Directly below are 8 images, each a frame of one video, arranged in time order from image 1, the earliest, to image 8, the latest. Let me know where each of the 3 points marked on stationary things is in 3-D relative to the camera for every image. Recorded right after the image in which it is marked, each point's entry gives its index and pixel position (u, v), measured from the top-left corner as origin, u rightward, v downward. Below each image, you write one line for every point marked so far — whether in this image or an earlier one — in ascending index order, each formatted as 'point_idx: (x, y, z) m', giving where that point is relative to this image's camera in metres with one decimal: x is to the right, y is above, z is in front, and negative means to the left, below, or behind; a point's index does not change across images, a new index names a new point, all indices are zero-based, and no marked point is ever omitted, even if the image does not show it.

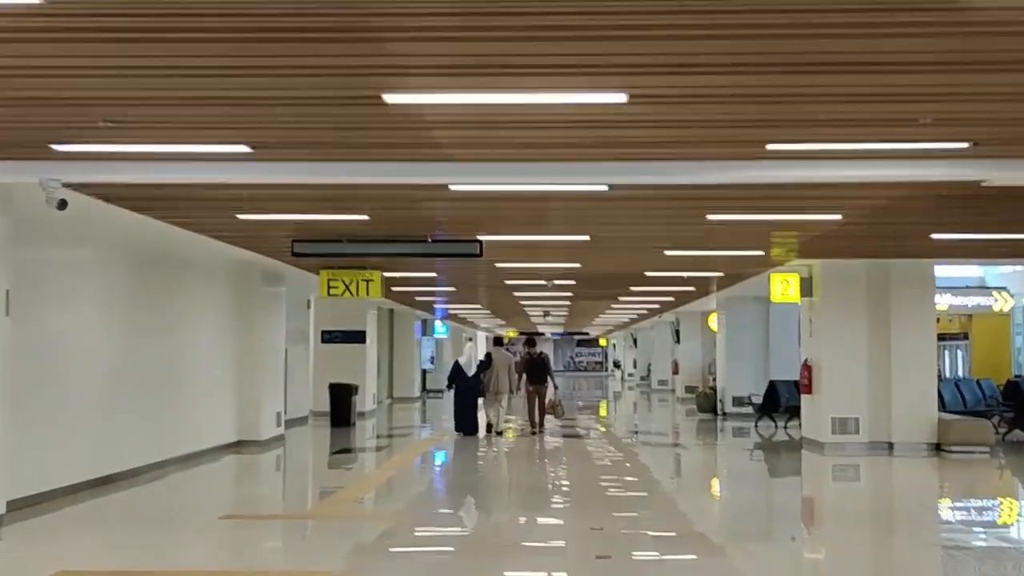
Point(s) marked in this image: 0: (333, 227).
0: (-1.3, +0.4, +9.6) m
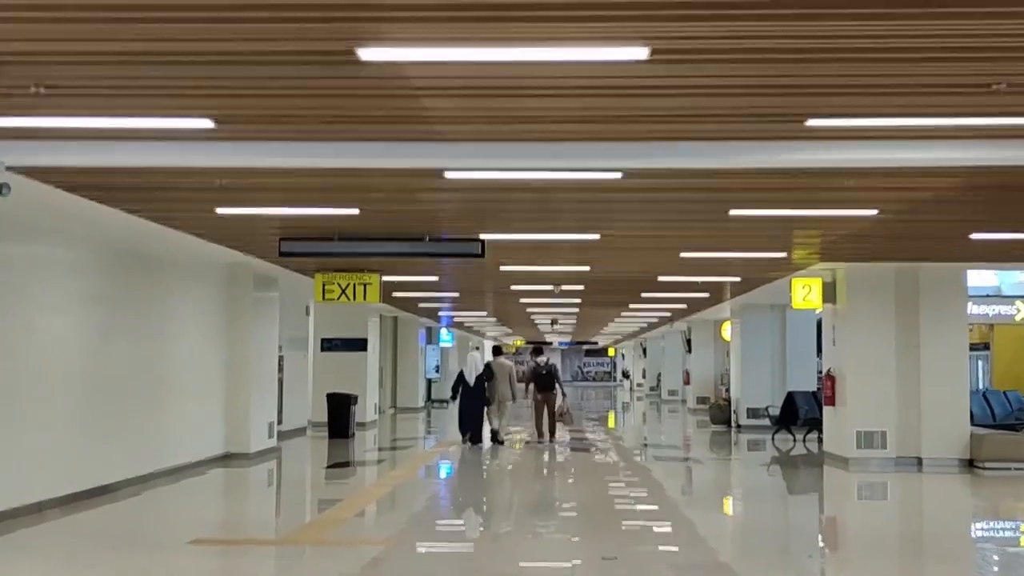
0: (-1.3, +0.4, +8.9) m
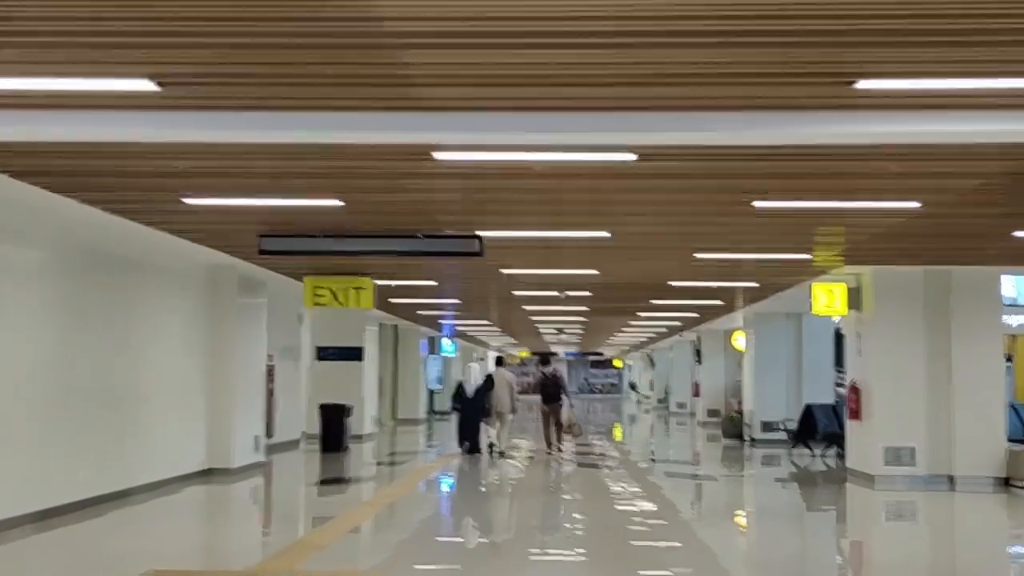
0: (-1.3, +0.4, +8.1) m
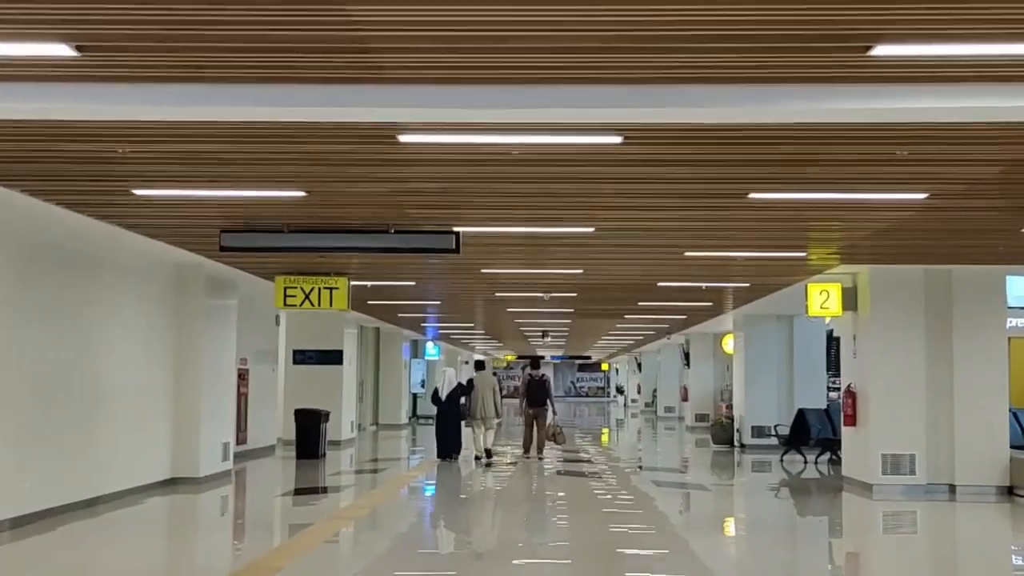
0: (-1.4, +0.4, +7.5) m
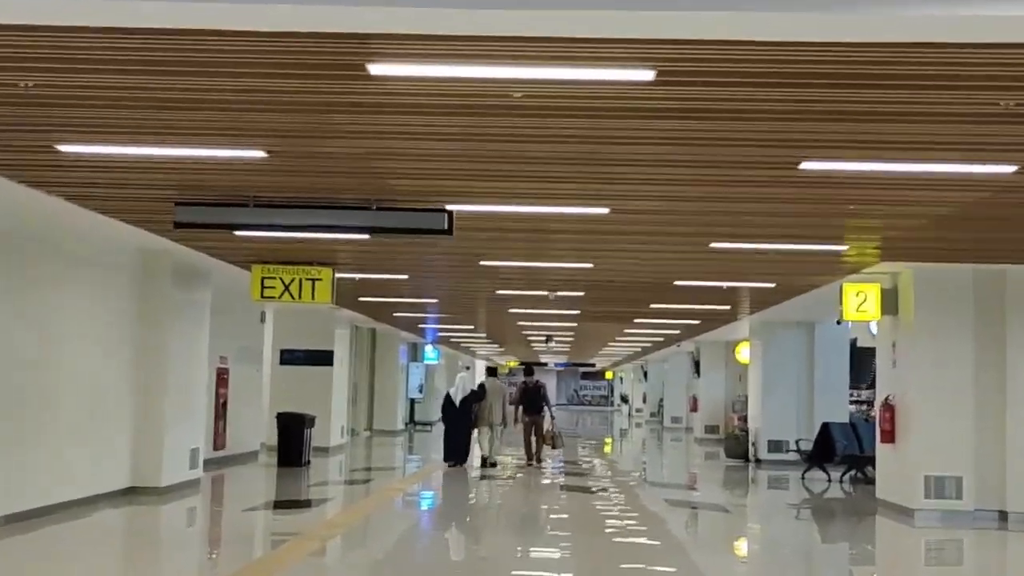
0: (-1.4, +0.5, +6.4) m
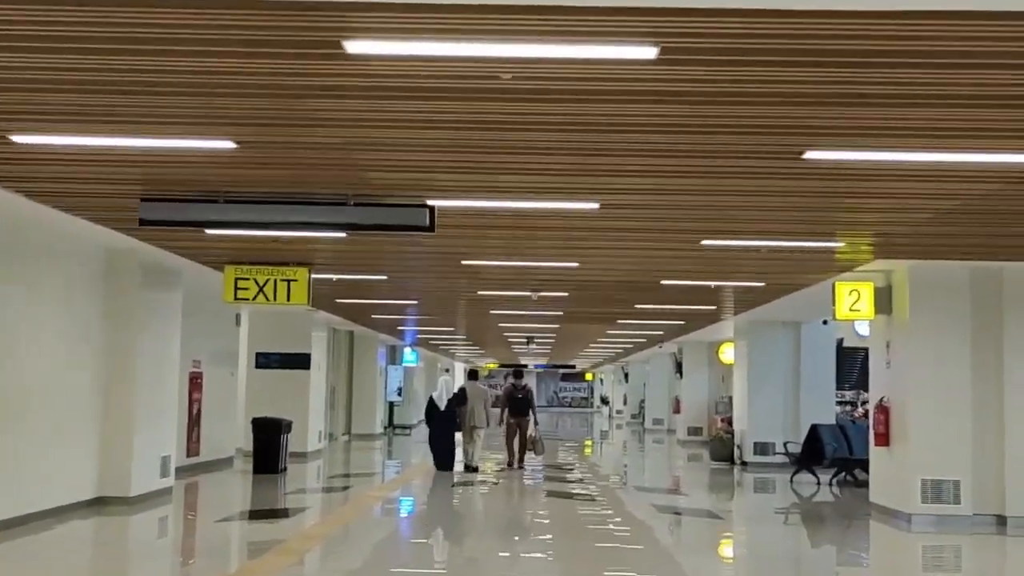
0: (-1.4, +0.5, +6.0) m
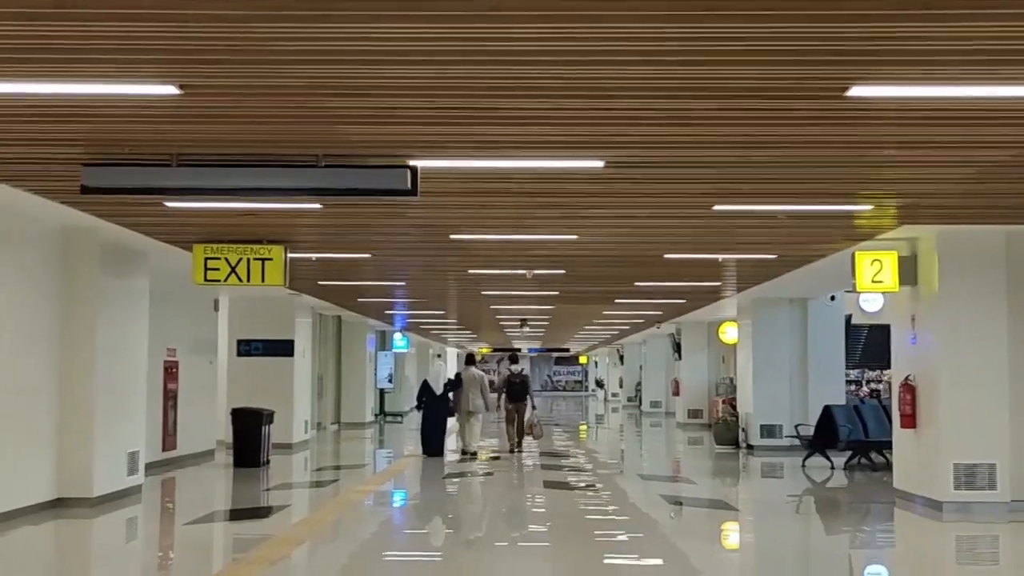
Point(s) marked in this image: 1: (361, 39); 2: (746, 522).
0: (-1.5, +0.6, +5.2) m
1: (-0.4, +0.7, +3.9) m
2: (+1.9, -1.9, +10.5) m
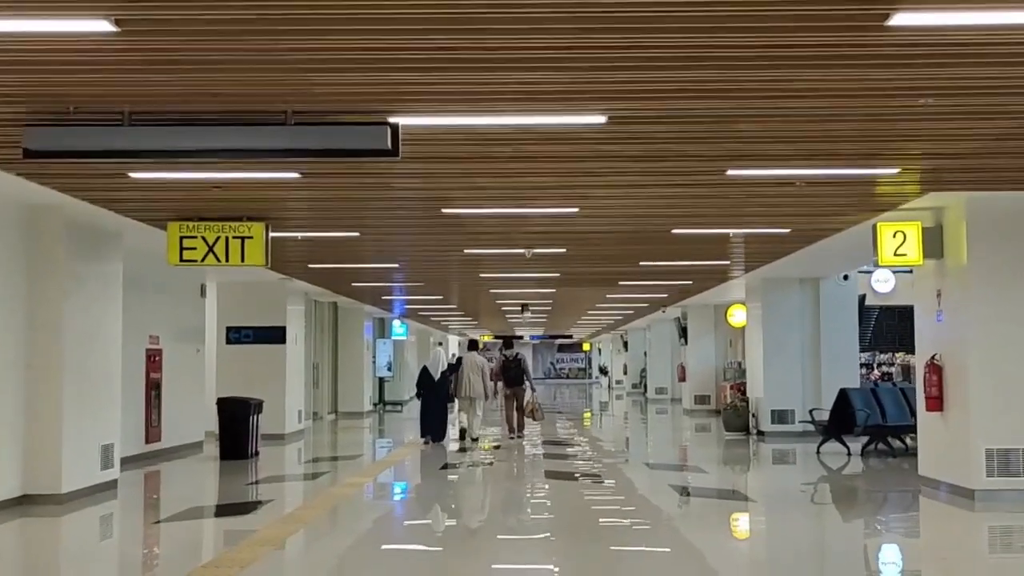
0: (-1.5, +0.7, +4.6) m
1: (-0.5, +0.8, +3.3) m
2: (+1.9, -1.7, +9.9) m
